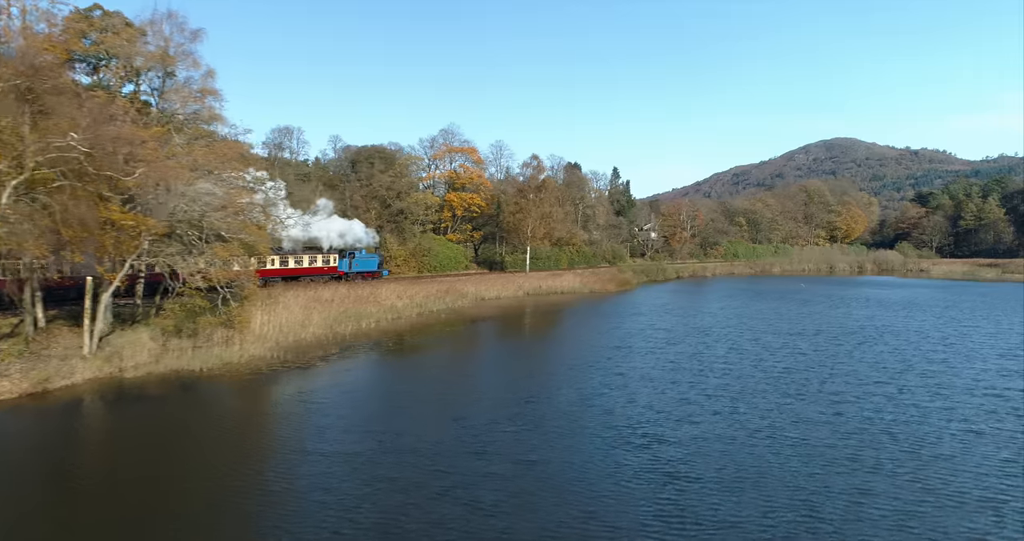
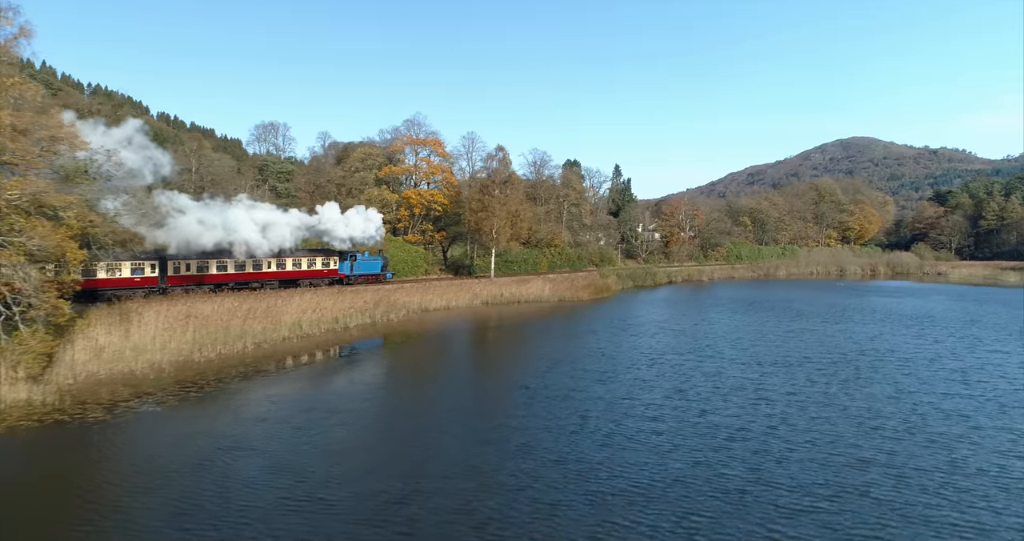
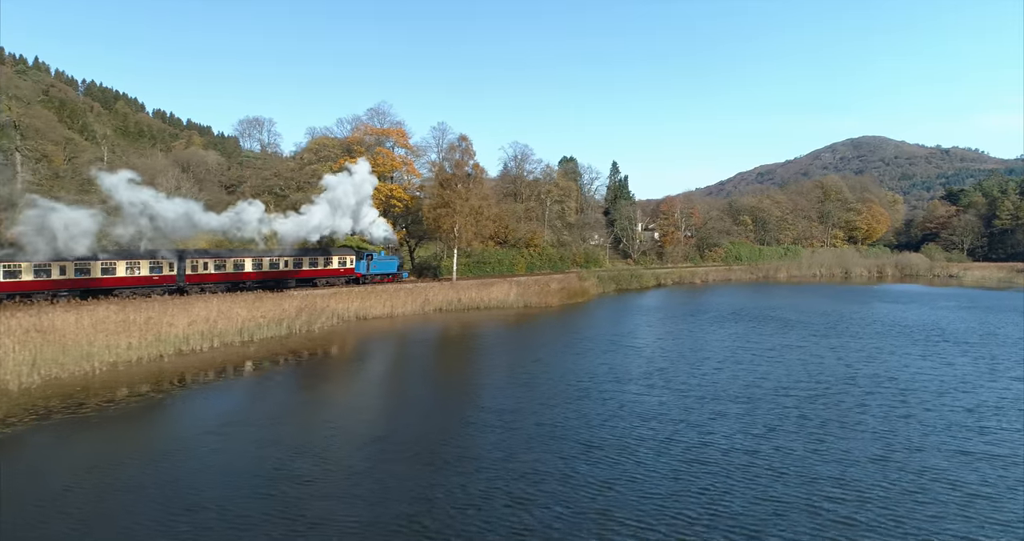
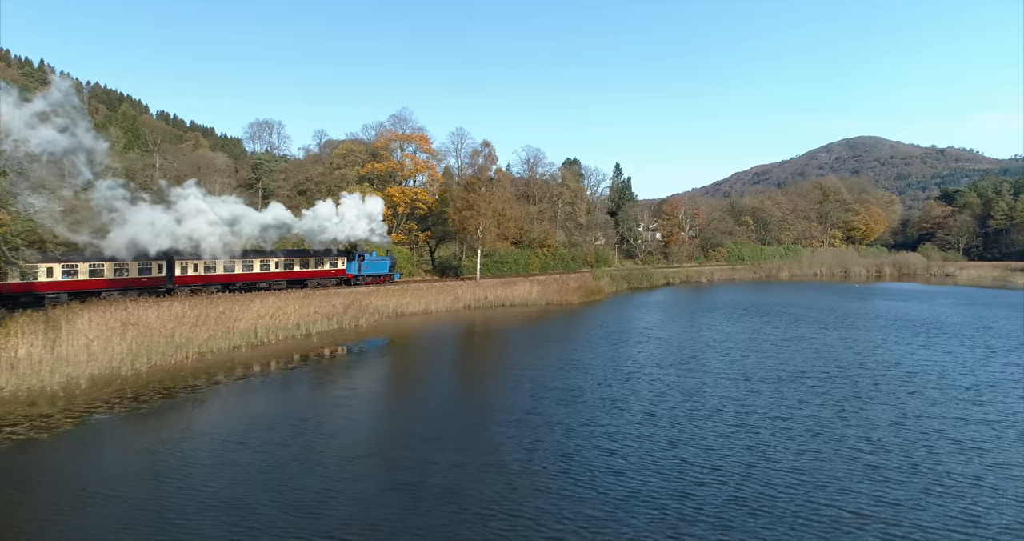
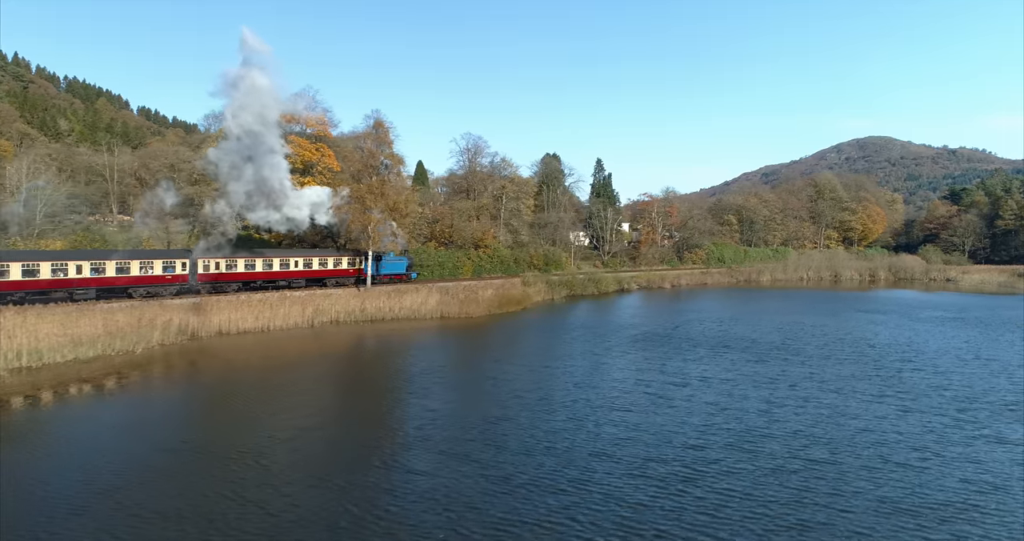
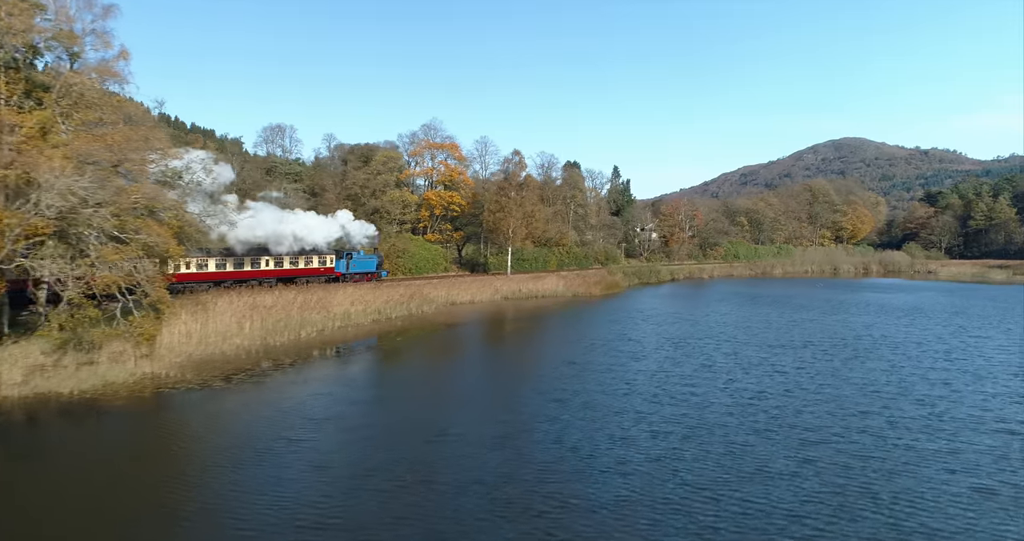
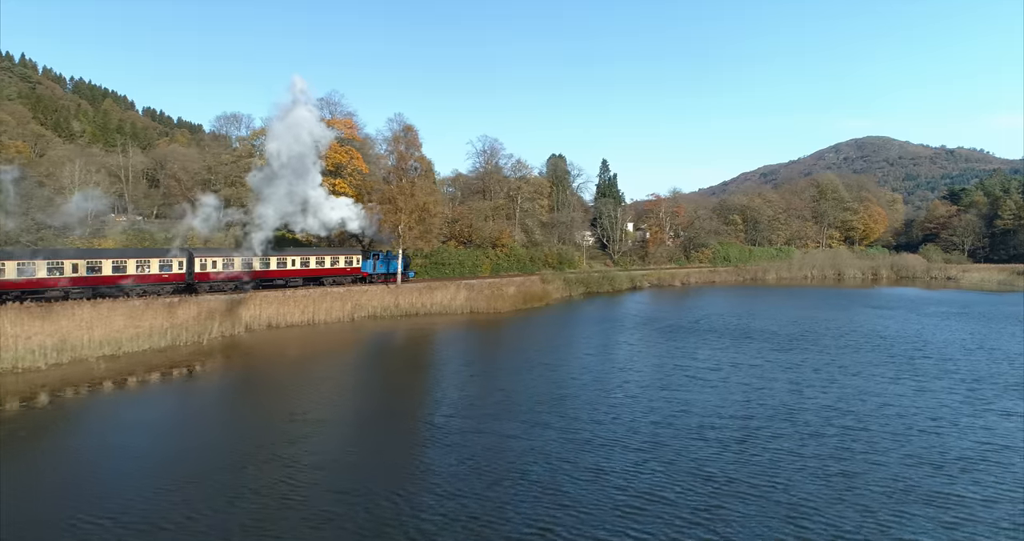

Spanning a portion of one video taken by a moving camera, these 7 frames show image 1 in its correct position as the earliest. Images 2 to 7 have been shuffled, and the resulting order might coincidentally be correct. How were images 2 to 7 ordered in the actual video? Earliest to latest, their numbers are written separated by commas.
6, 2, 4, 3, 7, 5
